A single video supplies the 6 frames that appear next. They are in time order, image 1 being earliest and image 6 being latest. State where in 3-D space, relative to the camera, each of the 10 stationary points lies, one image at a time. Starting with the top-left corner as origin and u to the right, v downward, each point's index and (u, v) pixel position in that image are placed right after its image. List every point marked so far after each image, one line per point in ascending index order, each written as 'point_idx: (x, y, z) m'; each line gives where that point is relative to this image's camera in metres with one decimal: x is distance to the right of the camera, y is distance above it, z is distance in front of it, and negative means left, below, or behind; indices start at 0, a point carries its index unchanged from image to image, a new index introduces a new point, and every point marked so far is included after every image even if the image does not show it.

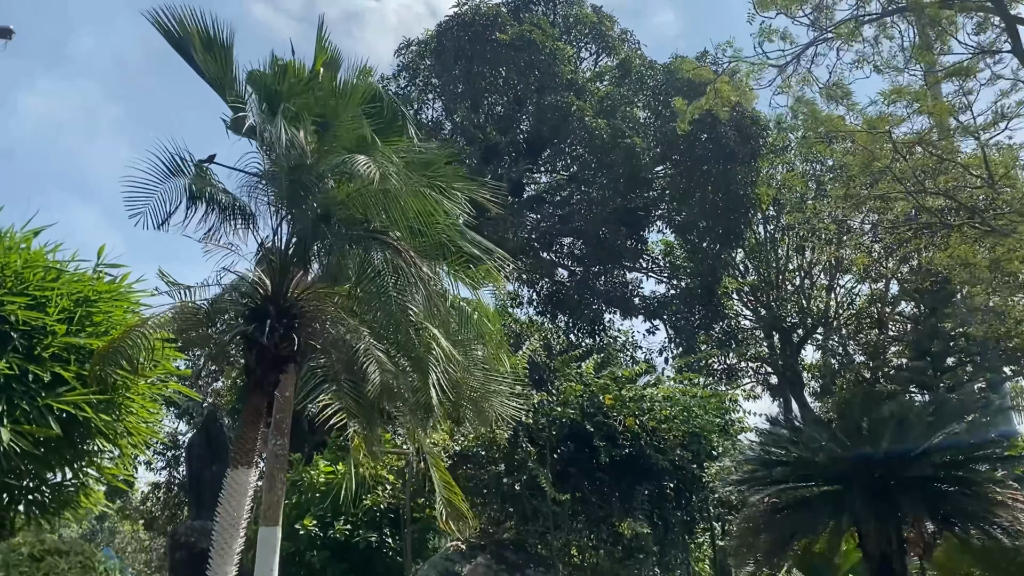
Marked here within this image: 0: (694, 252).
0: (+3.0, +0.6, +14.5) m
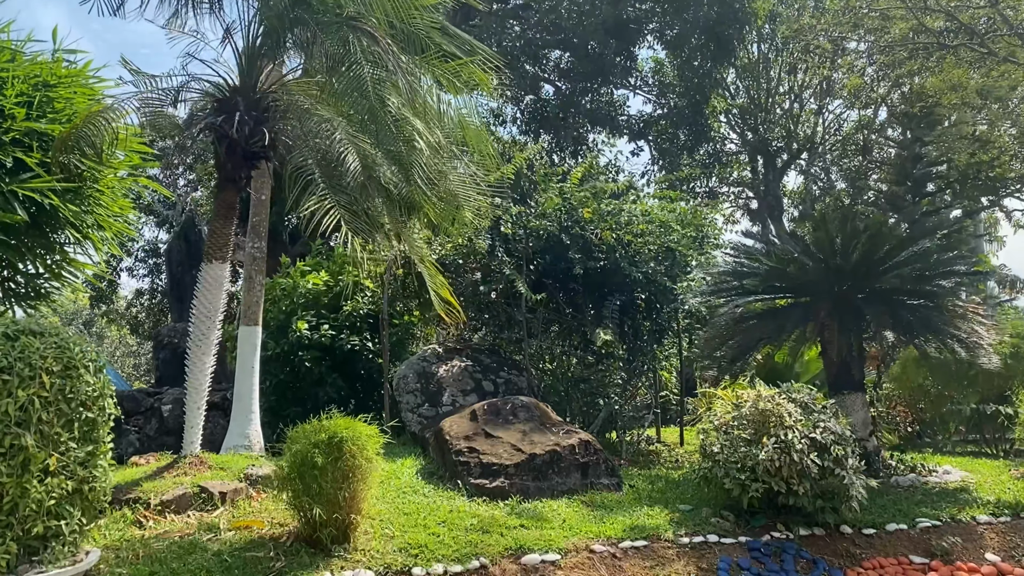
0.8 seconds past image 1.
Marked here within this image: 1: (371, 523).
0: (+2.8, +3.5, +14.1) m
1: (-0.7, -1.2, +4.5) m
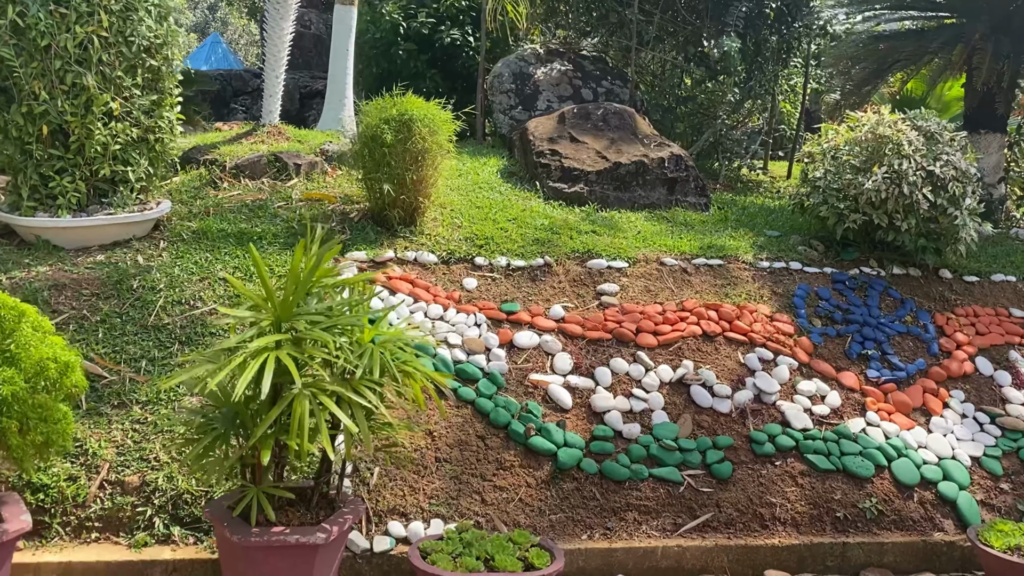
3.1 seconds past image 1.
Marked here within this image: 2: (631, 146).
0: (+4.8, +7.4, +11.6) m
1: (-0.4, +0.4, +4.4) m
2: (+0.7, +0.8, +5.1) m
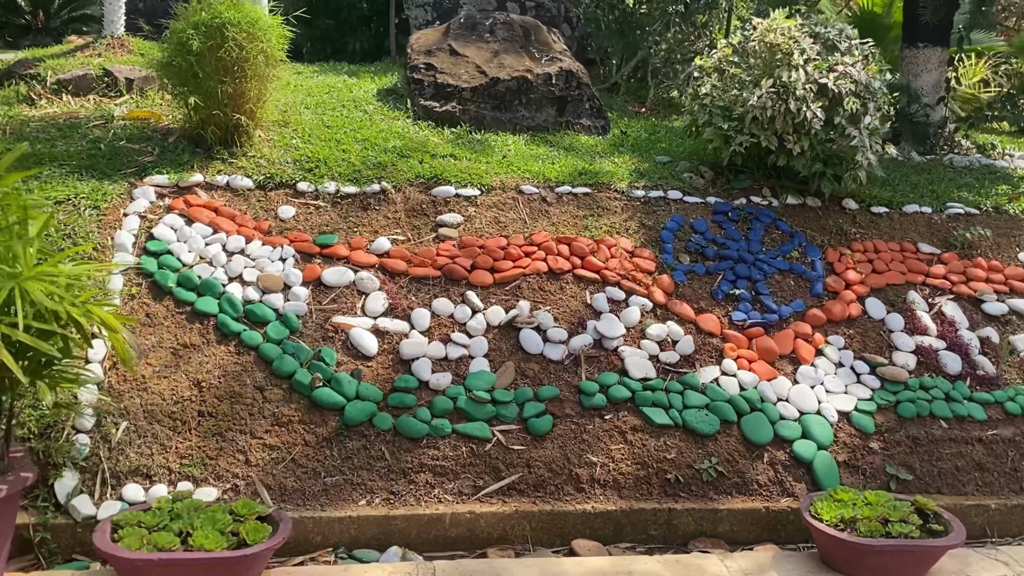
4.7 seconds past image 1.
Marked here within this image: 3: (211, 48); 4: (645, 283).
0: (+4.3, +8.2, +10.4) m
1: (-1.0, +0.7, +4.0) m
2: (0.0, +1.2, +4.6) m
3: (-1.2, +1.0, +3.5) m
4: (+0.5, 0.0, +3.4) m
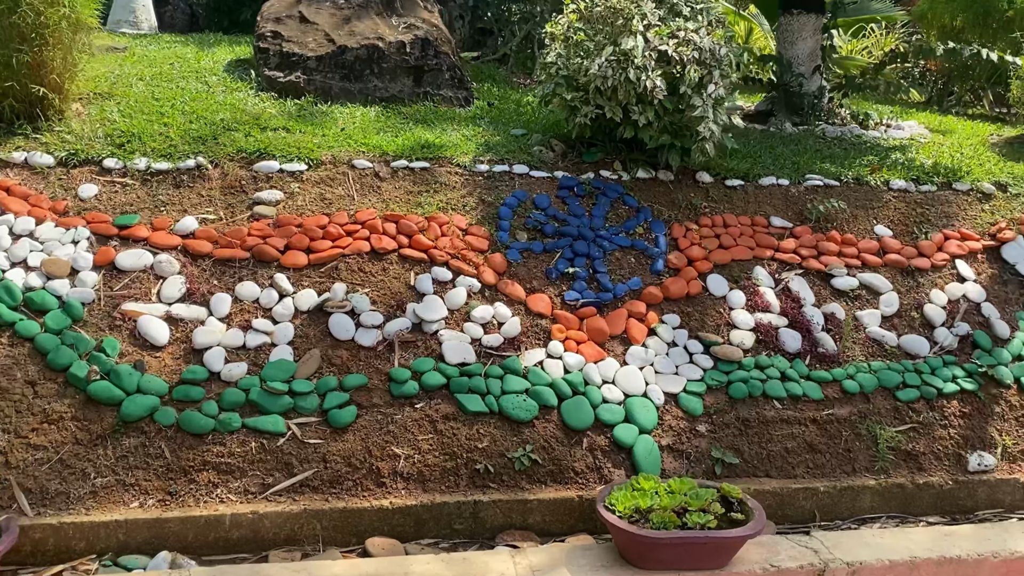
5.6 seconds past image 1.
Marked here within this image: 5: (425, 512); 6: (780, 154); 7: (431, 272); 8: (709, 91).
0: (+3.3, +8.5, +10.2) m
1: (-1.7, +0.8, +3.7) m
2: (-0.7, +1.3, +4.3) m
3: (-1.9, +1.0, +3.2) m
4: (-0.1, +0.1, +3.2) m
5: (-0.3, -0.7, +2.6) m
6: (+1.3, +0.6, +4.1) m
7: (-0.3, +0.1, +3.1) m
8: (+0.8, +0.8, +3.5) m
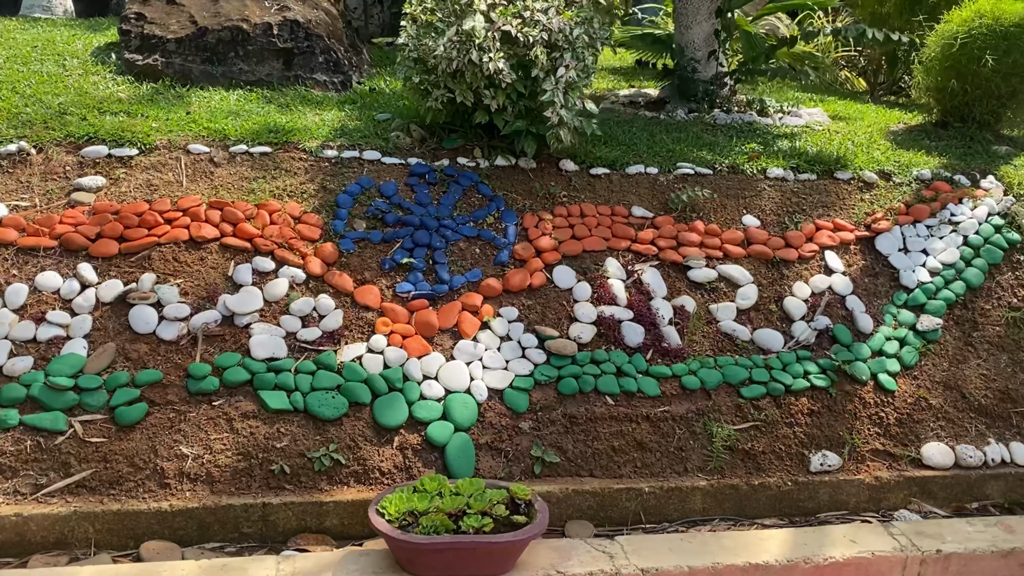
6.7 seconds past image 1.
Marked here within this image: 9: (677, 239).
0: (+2.7, +8.6, +10.0) m
1: (-2.3, +0.8, +3.6) m
2: (-1.3, +1.3, +4.2) m
3: (-2.5, +1.0, +3.0) m
4: (-0.7, +0.1, +3.1) m
5: (-0.9, -0.6, +2.5) m
6: (+0.7, +0.7, +4.0) m
7: (-0.9, +0.1, +3.0) m
8: (+0.2, +0.8, +3.3) m
9: (+0.7, +0.2, +3.5) m
